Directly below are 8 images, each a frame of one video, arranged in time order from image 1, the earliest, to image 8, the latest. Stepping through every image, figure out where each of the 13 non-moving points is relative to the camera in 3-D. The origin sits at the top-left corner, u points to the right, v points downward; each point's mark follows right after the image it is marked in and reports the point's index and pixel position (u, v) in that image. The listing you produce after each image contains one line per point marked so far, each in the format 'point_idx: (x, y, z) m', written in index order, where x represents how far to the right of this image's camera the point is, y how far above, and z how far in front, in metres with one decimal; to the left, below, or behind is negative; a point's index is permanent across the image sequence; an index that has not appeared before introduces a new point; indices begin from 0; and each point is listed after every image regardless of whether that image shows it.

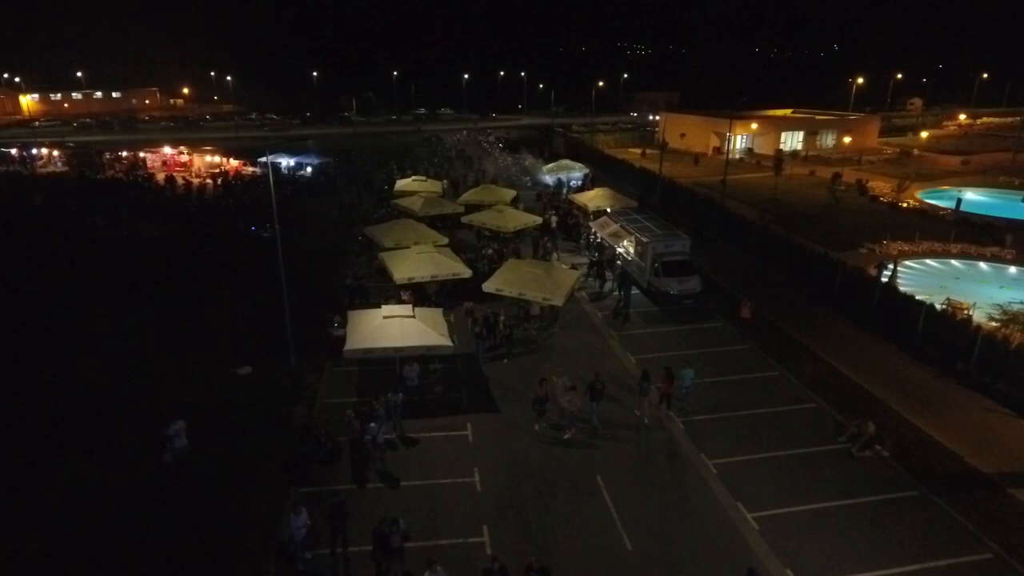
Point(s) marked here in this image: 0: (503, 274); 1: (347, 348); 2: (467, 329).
0: (-0.3, +0.4, +19.8) m
1: (-3.9, -1.5, +14.8) m
2: (-1.4, -1.3, +19.9) m
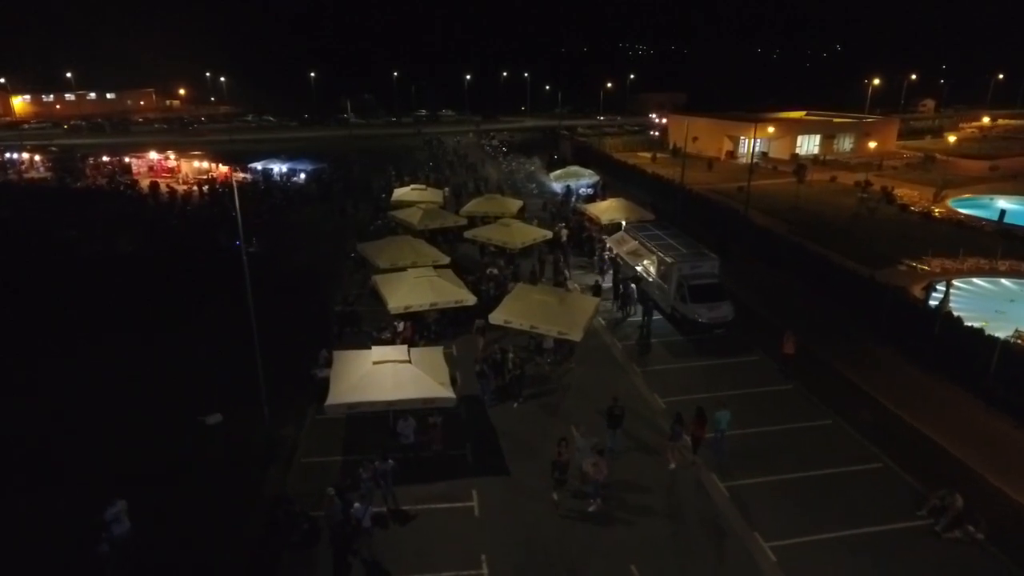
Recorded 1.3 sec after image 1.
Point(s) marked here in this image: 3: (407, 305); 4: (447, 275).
0: (-0.1, -0.4, +17.4) m
1: (-3.6, -2.3, +12.5) m
2: (-1.2, -2.2, +17.6) m
3: (-3.0, -0.5, +17.7) m
4: (-2.0, +0.4, +19.4) m
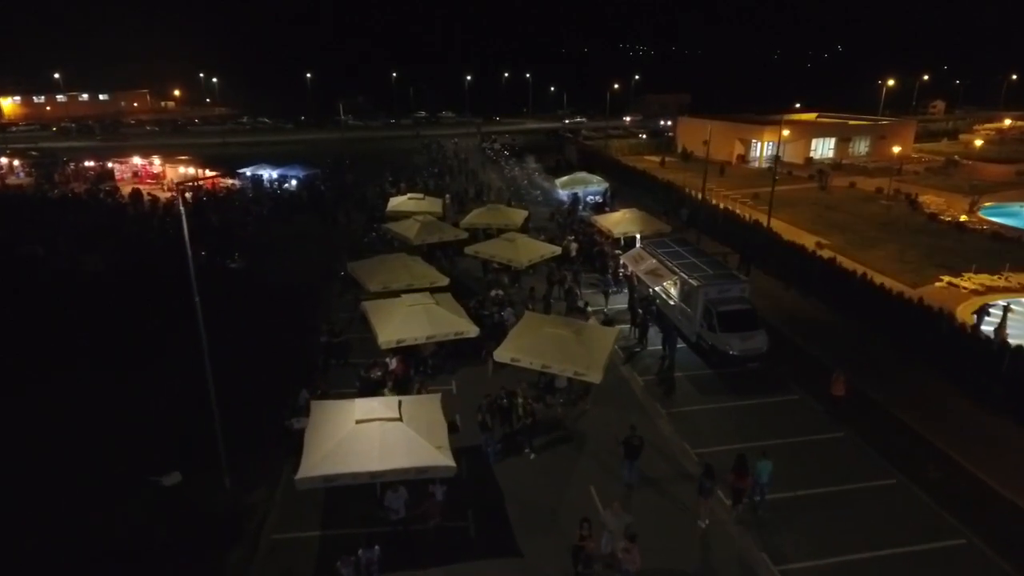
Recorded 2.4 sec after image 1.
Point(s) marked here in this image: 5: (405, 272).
0: (+0.1, -1.2, +15.2) m
1: (-3.4, -3.1, +10.3) m
2: (-1.0, -2.9, +15.4) m
3: (-2.8, -1.2, +15.5) m
4: (-1.8, -0.4, +17.2) m
5: (-3.4, +0.5, +19.8) m
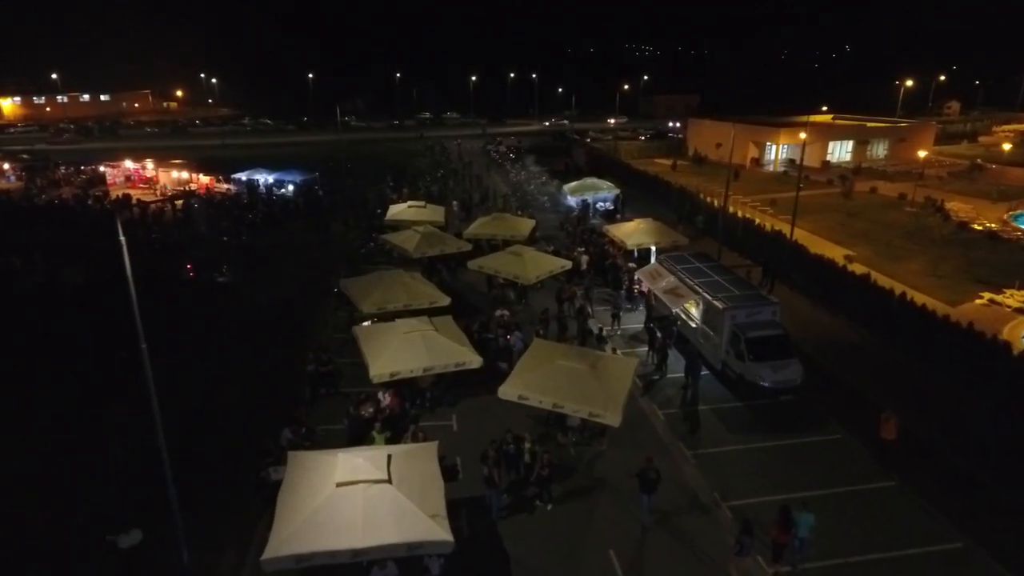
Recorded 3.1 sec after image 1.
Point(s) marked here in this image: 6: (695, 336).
0: (+0.3, -1.8, +13.5) m
1: (-3.3, -3.6, +8.6) m
2: (-0.8, -3.5, +13.7) m
3: (-2.6, -1.8, +13.8) m
4: (-1.6, -1.0, +15.5) m
5: (-3.2, 0.0, +18.1) m
6: (+5.3, -1.4, +18.2) m
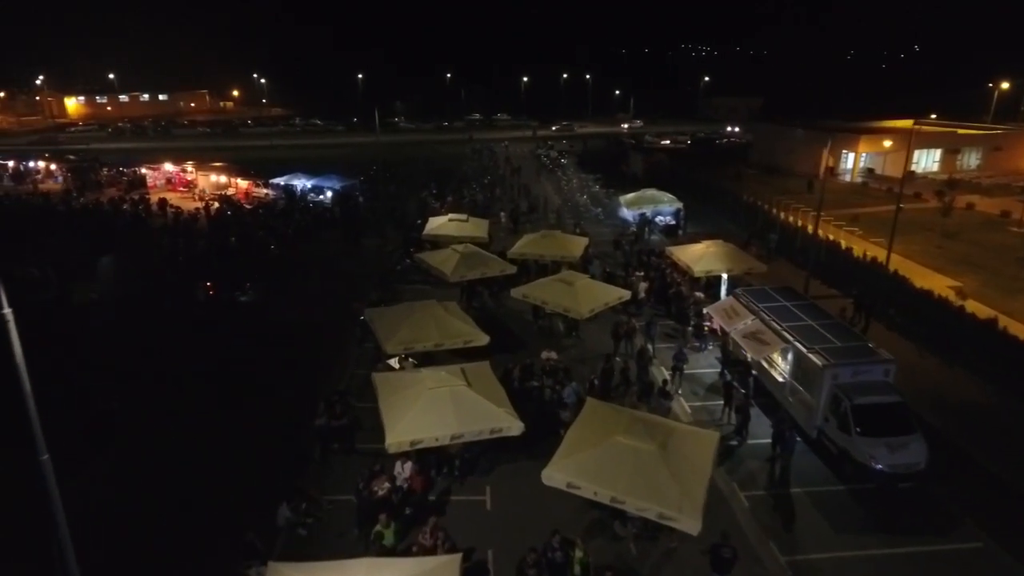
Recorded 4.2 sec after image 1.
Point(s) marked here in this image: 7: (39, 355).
0: (+1.1, -2.7, +10.8) m
1: (-2.9, -4.5, +6.1) m
2: (0.0, -4.5, +11.0) m
3: (-1.8, -2.7, +11.3) m
4: (-0.6, -1.9, +12.9) m
5: (-2.0, -0.9, +15.6) m
6: (+6.4, -2.5, +15.0) m
7: (-13.3, -1.9, +17.7) m
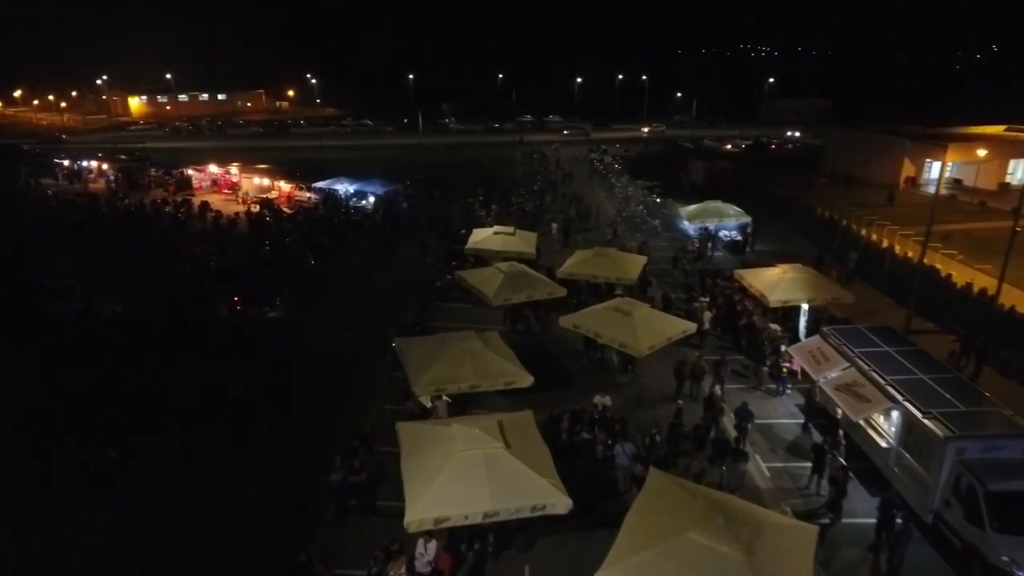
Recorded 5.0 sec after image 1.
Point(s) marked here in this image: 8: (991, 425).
0: (+1.7, -3.5, +8.6) m
1: (-2.7, -5.1, +4.3) m
2: (+0.6, -5.2, +8.9) m
3: (-1.1, -3.4, +9.3) m
4: (+0.2, -2.6, +10.9) m
5: (-0.9, -1.6, +13.6) m
6: (+7.4, -3.4, +12.5) m
7: (-12.1, -2.3, +16.6) m
8: (+8.4, -2.4, +11.0) m
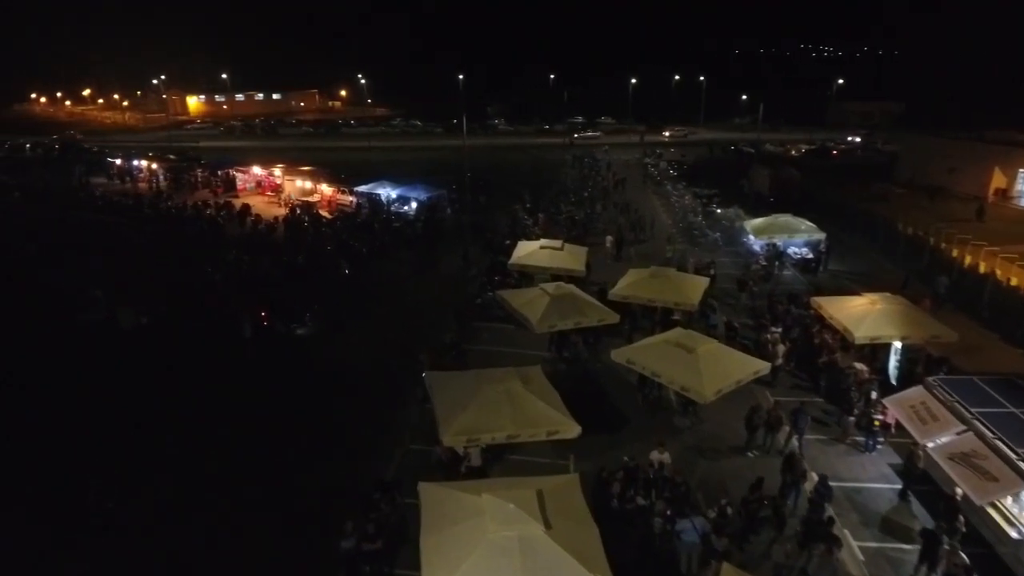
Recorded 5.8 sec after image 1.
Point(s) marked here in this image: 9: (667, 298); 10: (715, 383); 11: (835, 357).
0: (+2.1, -4.2, +6.6) m
1: (-2.6, -5.7, +2.7) m
2: (+1.0, -5.9, +7.1) m
3: (-0.7, -4.0, +7.6) m
4: (+0.8, -3.3, +9.0) m
5: (-0.1, -2.2, +11.9) m
6: (+8.0, -4.3, +10.1) m
7: (-11.0, -2.7, +15.6) m
8: (+9.0, -3.3, +8.6) m
9: (+4.4, -0.3, +17.8) m
10: (+4.3, -2.0, +13.3) m
11: (+8.1, -1.7, +15.9) m
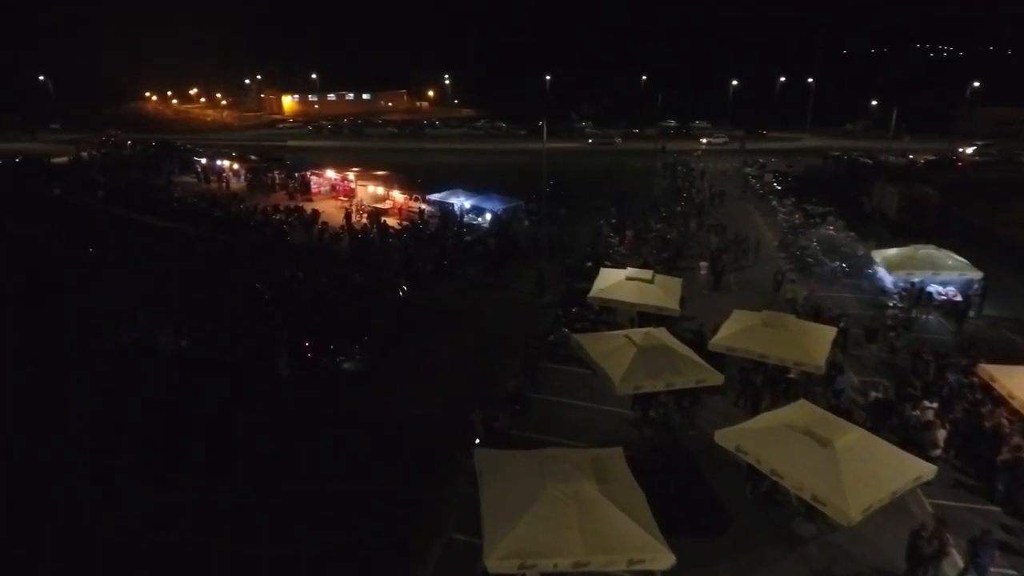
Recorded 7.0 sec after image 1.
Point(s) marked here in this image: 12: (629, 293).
0: (+2.4, -5.3, +3.4) m
1: (-2.9, -6.6, +0.1) m
2: (+1.2, -6.9, +4.0) m
3: (-0.3, -5.0, +4.7) m
4: (+1.4, -4.3, +5.9) m
5: (+0.9, -3.2, +8.9) m
6: (+8.6, -5.6, +6.1) m
7: (-9.5, -3.2, +14.0) m
8: (+9.4, -4.7, +4.5) m
9: (+6.2, -1.6, +14.2) m
10: (+5.4, -3.2, +9.8) m
11: (+9.5, -3.1, +11.8) m
12: (+3.3, -0.2, +17.5) m
